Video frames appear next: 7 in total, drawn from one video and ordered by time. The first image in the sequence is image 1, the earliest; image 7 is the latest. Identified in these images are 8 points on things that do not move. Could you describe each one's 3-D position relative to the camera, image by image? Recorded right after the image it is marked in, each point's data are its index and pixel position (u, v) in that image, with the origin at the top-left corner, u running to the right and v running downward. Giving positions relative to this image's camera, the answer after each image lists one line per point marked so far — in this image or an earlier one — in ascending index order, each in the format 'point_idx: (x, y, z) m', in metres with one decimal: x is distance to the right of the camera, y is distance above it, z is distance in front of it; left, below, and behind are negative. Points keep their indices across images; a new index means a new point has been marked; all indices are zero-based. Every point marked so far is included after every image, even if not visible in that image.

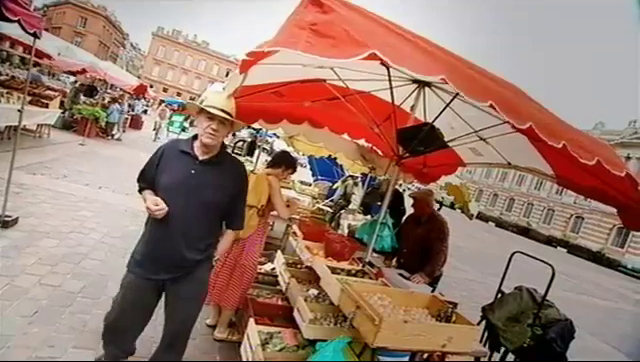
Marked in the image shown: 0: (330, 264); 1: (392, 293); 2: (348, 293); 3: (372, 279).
0: (+0.1, -0.5, +4.1) m
1: (+0.4, -0.6, +3.9) m
2: (+0.2, -0.6, +3.8) m
3: (+0.3, -0.6, +4.0) m
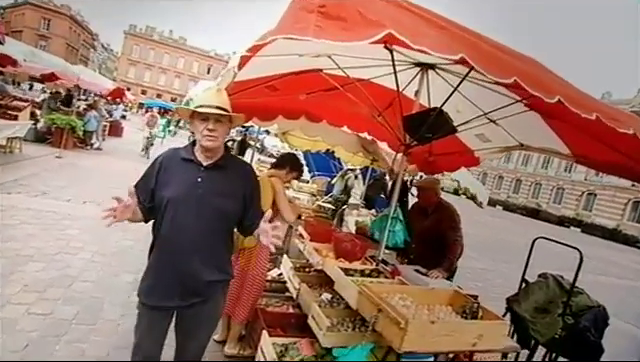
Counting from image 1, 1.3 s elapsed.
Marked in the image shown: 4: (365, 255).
0: (+0.1, -0.5, +3.9) m
1: (+0.5, -0.6, +3.7) m
2: (+0.2, -0.6, +3.6) m
3: (+0.4, -0.5, +3.8) m
4: (+0.3, -0.4, +4.0) m
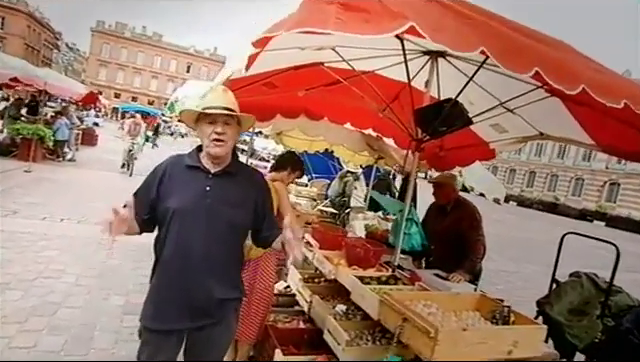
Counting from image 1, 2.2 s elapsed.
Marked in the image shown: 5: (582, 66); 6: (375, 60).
0: (+0.2, -0.5, +3.6) m
1: (+0.6, -0.6, +3.4) m
2: (+0.3, -0.6, +3.3) m
3: (+0.4, -0.5, +3.5) m
4: (+0.3, -0.4, +3.7) m
5: (+1.1, +0.5, +3.0) m
6: (+0.3, +0.6, +3.6) m
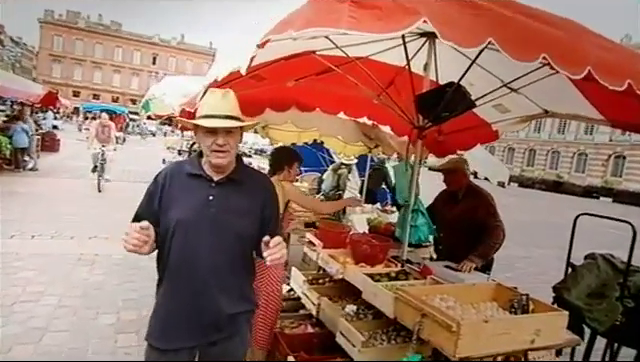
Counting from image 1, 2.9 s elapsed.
0: (+0.2, -0.4, +3.4) m
1: (+0.6, -0.5, +3.2) m
2: (+0.4, -0.6, +3.2) m
3: (+0.5, -0.5, +3.3) m
4: (+0.3, -0.4, +3.5) m
5: (+1.2, +0.6, +2.9) m
6: (+0.2, +0.7, +3.4) m
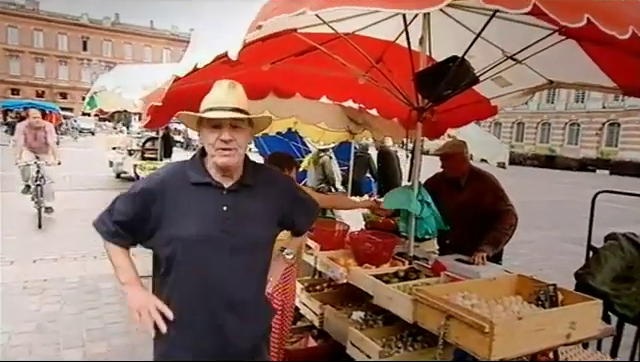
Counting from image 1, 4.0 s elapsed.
0: (+0.2, -0.4, +3.1) m
1: (+0.7, -0.4, +2.9) m
2: (+0.4, -0.5, +2.8) m
3: (+0.5, -0.4, +3.0) m
4: (+0.3, -0.3, +3.2) m
5: (+1.2, +0.7, +2.6) m
6: (+0.2, +0.7, +3.0) m
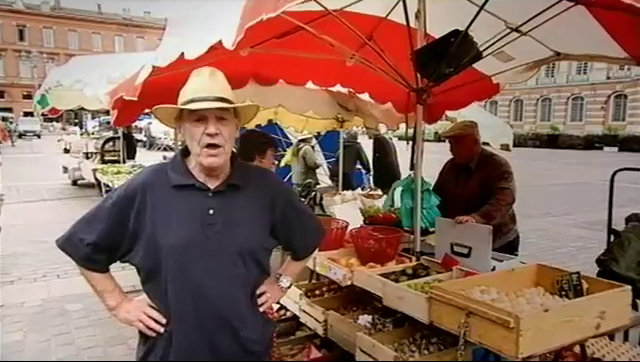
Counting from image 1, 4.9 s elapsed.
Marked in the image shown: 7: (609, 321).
0: (+0.2, -0.4, +2.8) m
1: (+0.7, -0.4, +2.7) m
2: (+0.5, -0.5, +2.6) m
3: (+0.5, -0.4, +2.8) m
4: (+0.3, -0.3, +2.9) m
5: (+1.1, +0.8, +2.4) m
6: (+0.1, +0.7, +2.7) m
7: (+1.1, -0.5, +2.6) m
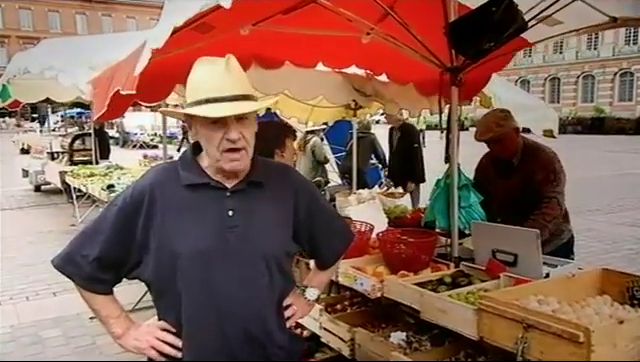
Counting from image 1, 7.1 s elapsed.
0: (+0.3, -0.3, +2.4) m
1: (+0.7, -0.3, +2.3) m
2: (+0.5, -0.4, +2.1) m
3: (+0.6, -0.3, +2.4) m
4: (+0.4, -0.3, +2.5) m
5: (+1.2, +0.8, +2.0) m
6: (+0.2, +0.8, +2.3) m
7: (+1.2, -0.5, +2.2) m
